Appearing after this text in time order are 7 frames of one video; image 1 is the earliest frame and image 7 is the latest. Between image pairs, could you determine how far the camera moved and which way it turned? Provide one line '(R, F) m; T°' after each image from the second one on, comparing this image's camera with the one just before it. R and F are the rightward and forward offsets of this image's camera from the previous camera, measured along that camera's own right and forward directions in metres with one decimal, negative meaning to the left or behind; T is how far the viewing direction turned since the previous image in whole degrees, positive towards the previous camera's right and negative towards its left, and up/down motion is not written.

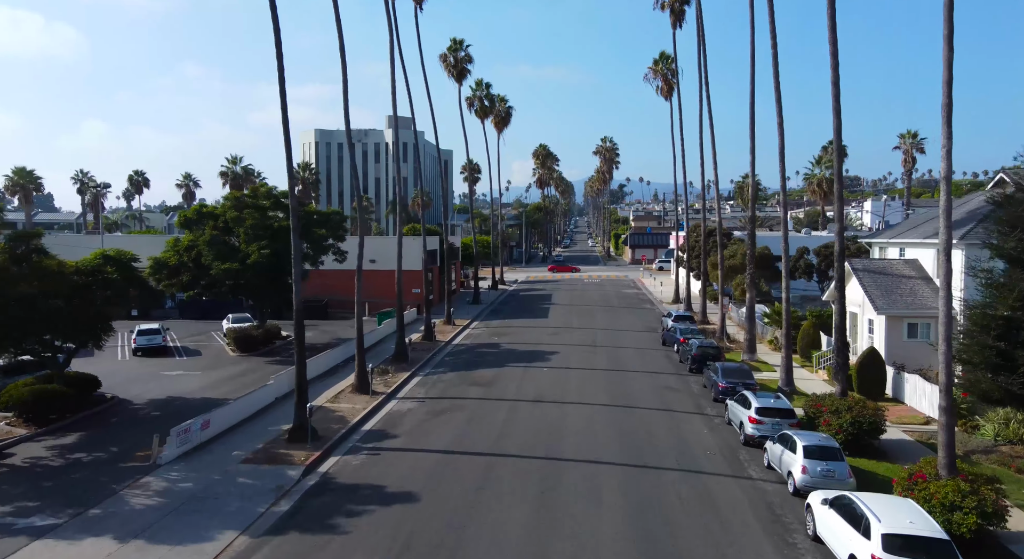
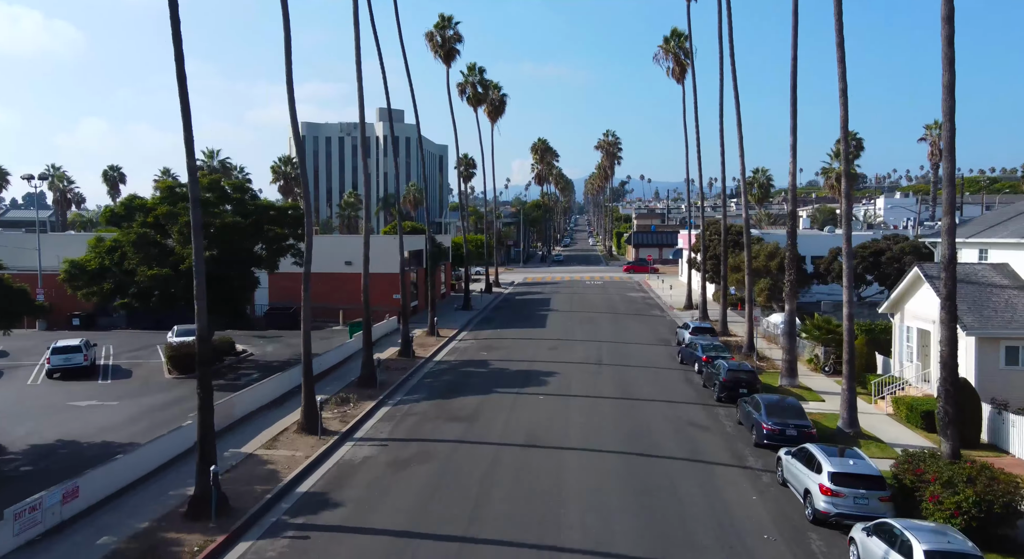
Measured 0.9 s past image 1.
(+0.3, +5.1) m; 0°
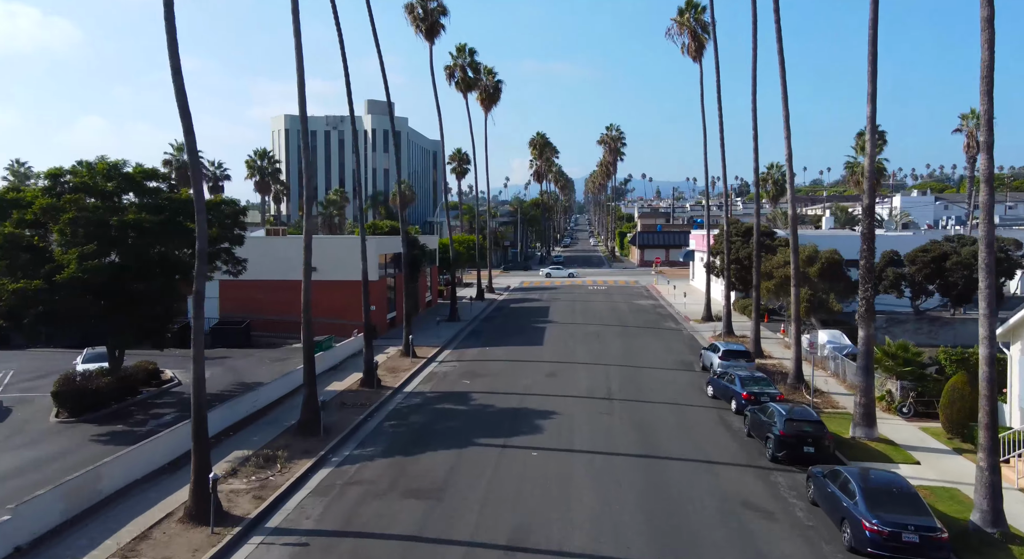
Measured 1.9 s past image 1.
(+0.4, +5.9) m; 0°
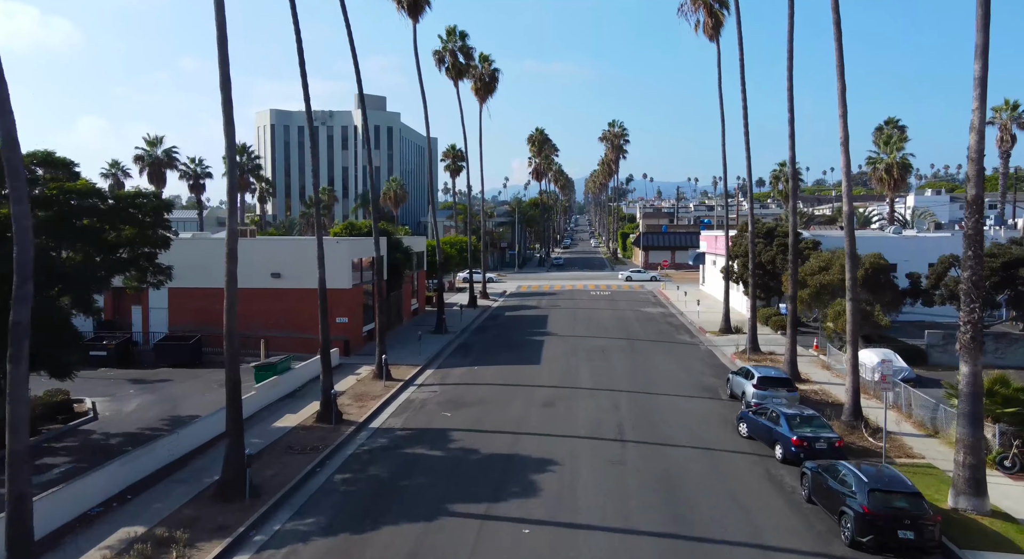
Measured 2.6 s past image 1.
(+0.3, +4.6) m; 0°
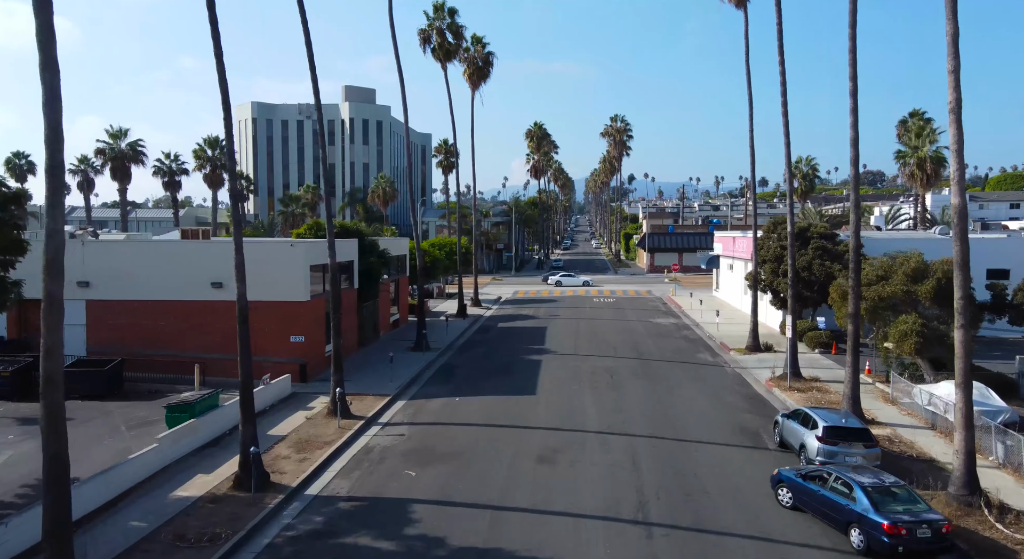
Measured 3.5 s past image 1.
(+0.3, +5.2) m; 0°
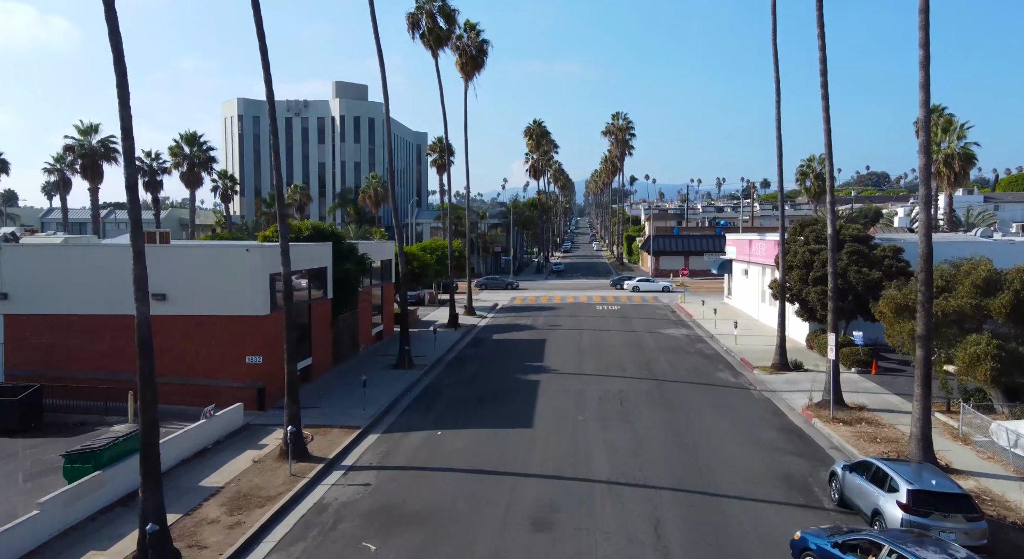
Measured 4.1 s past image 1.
(+0.2, +3.7) m; 0°
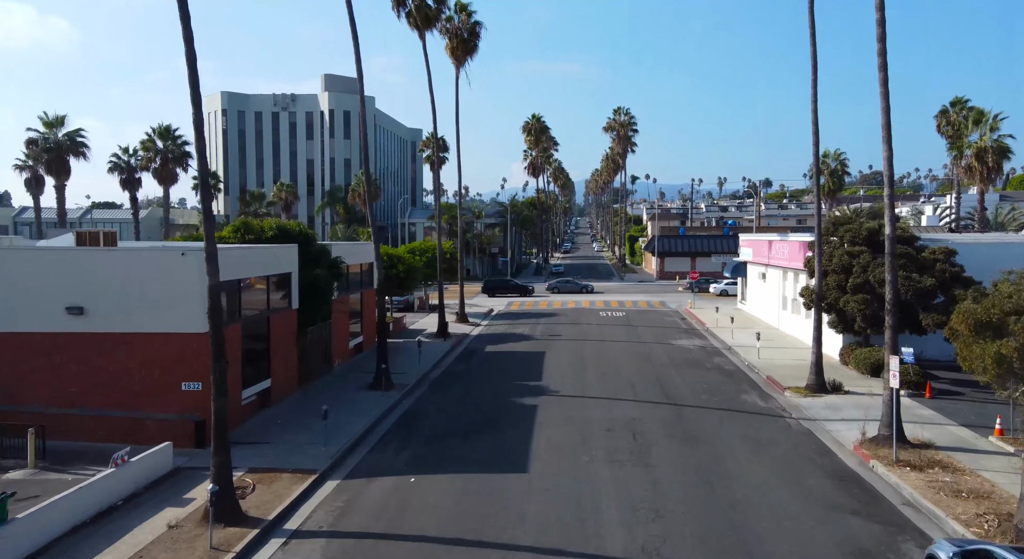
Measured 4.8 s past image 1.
(+0.2, +3.8) m; 0°
